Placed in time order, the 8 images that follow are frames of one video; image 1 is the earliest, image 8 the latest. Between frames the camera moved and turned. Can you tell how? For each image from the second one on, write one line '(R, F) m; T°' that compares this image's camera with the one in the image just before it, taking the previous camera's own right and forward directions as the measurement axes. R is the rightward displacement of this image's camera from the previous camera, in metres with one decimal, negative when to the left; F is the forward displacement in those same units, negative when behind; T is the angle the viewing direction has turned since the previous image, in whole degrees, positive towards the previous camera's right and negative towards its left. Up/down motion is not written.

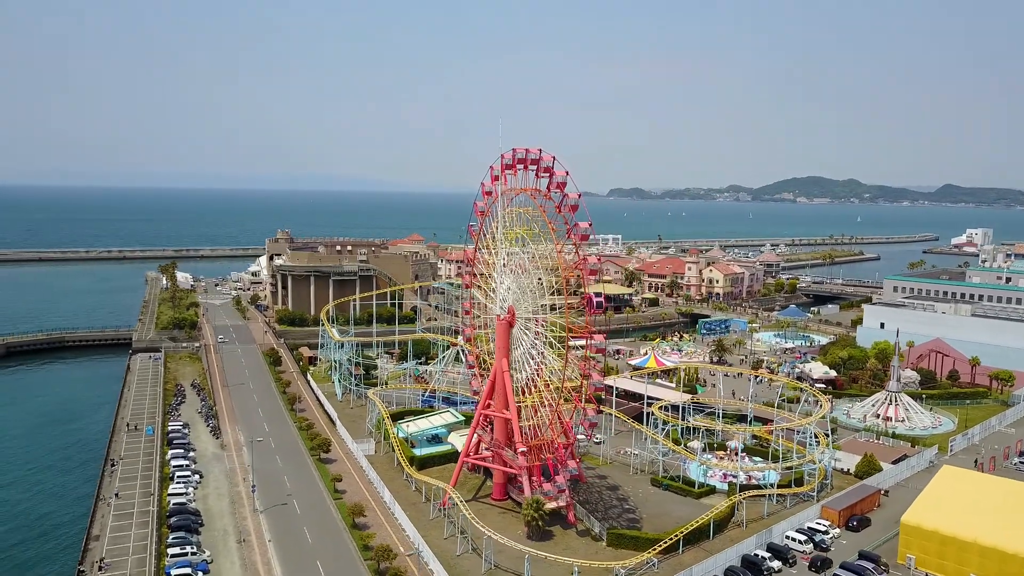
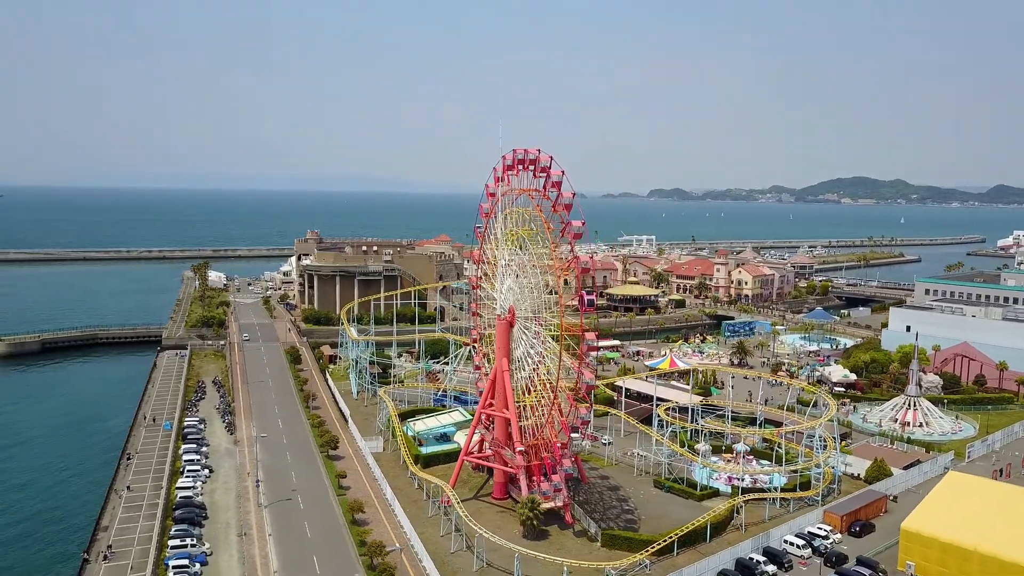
(+1.4, 0.0) m; -3°
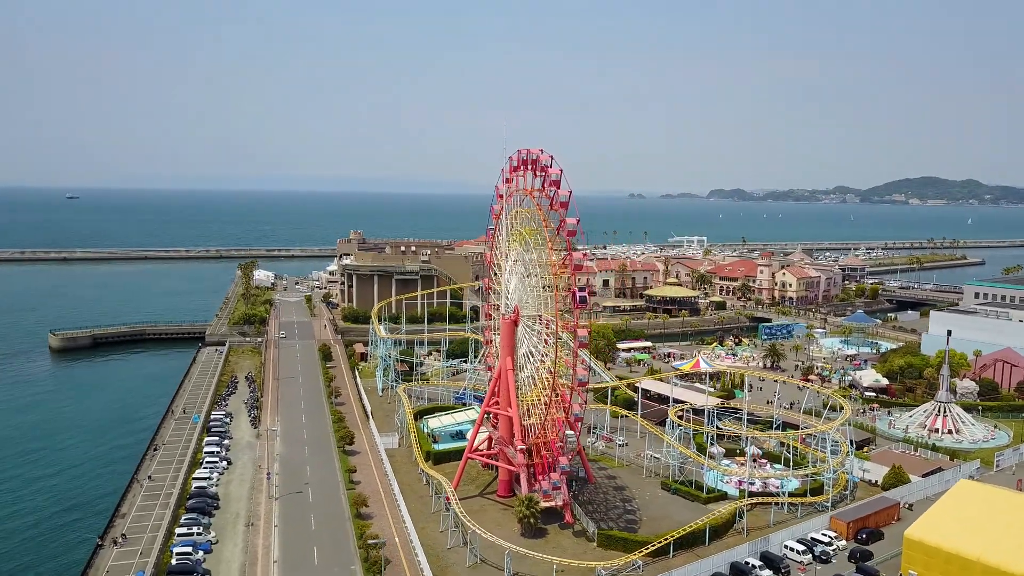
(+1.8, -0.1) m; -4°
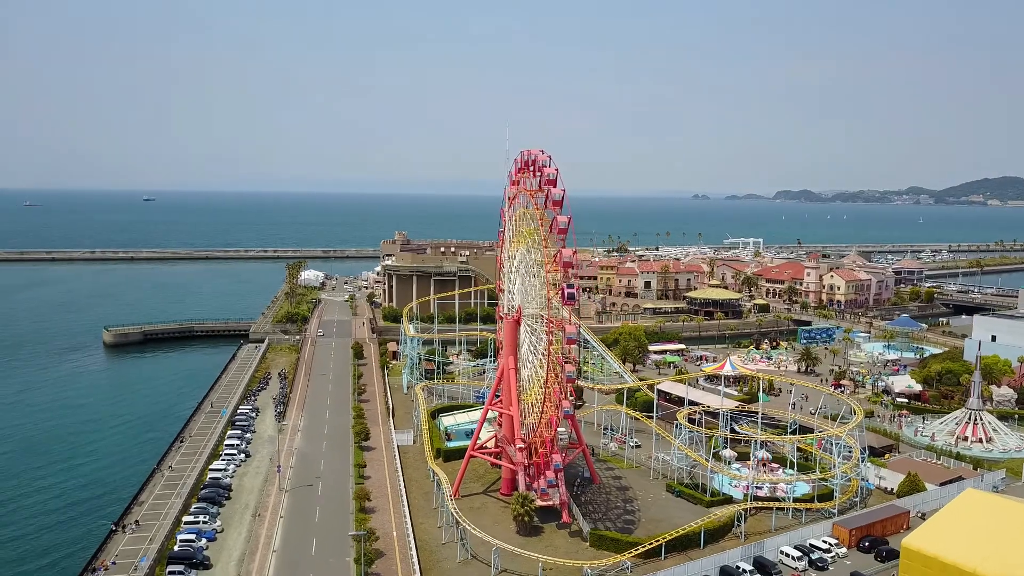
(+2.1, -0.1) m; -4°
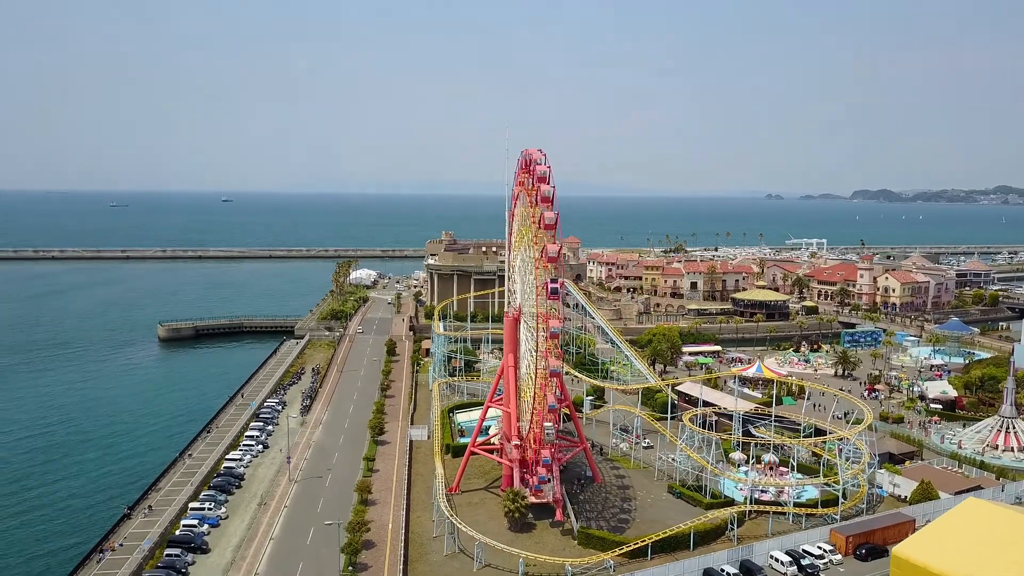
(+2.4, -0.1) m; -4°
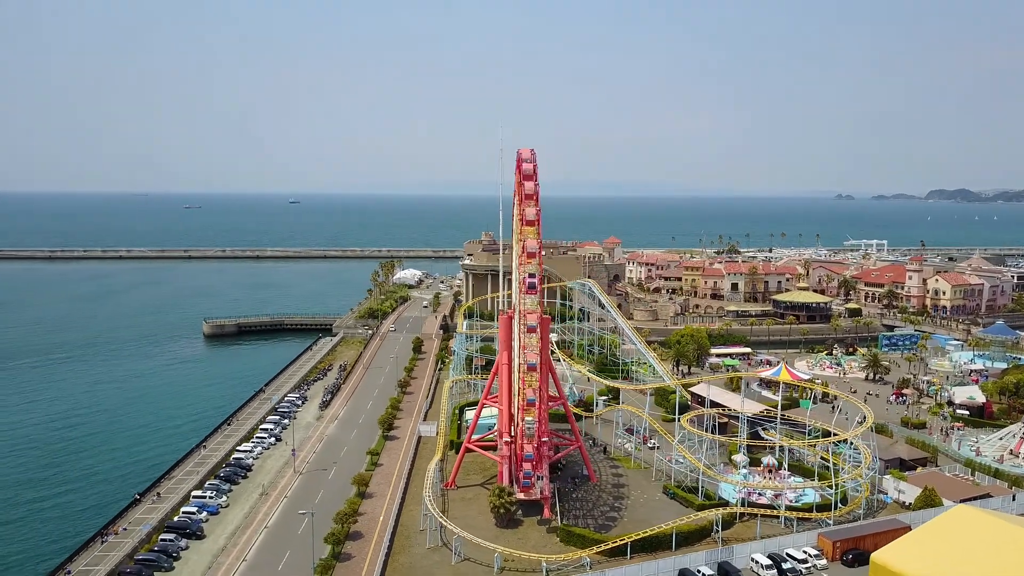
(+2.4, -0.2) m; -4°
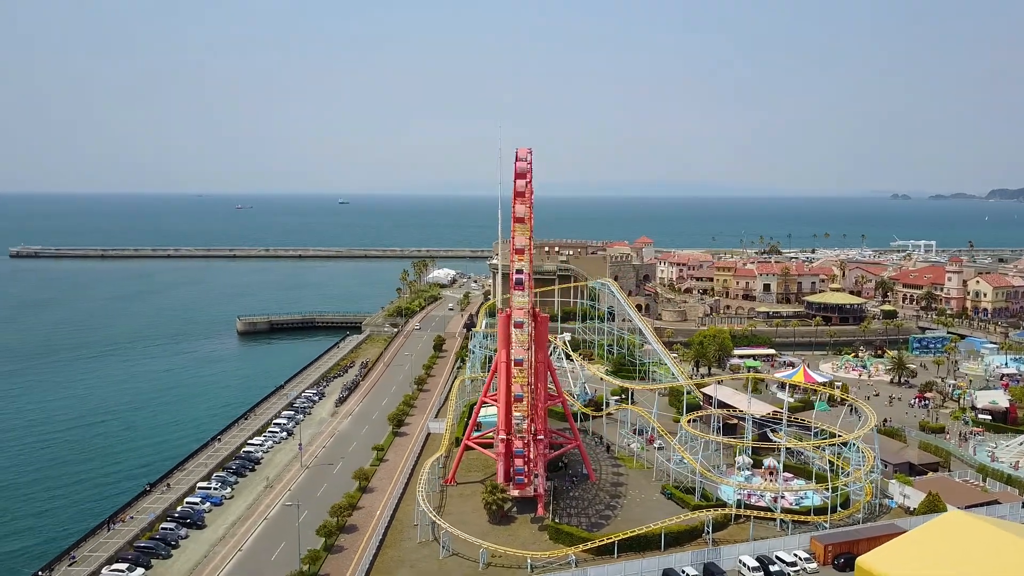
(+1.7, -0.2) m; -3°
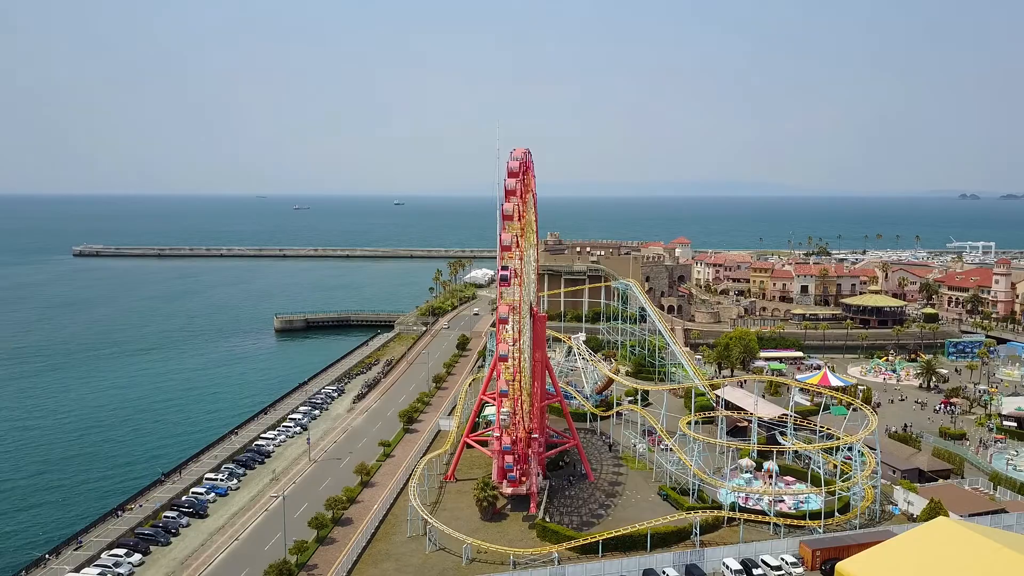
(+2.0, -0.2) m; -3°
